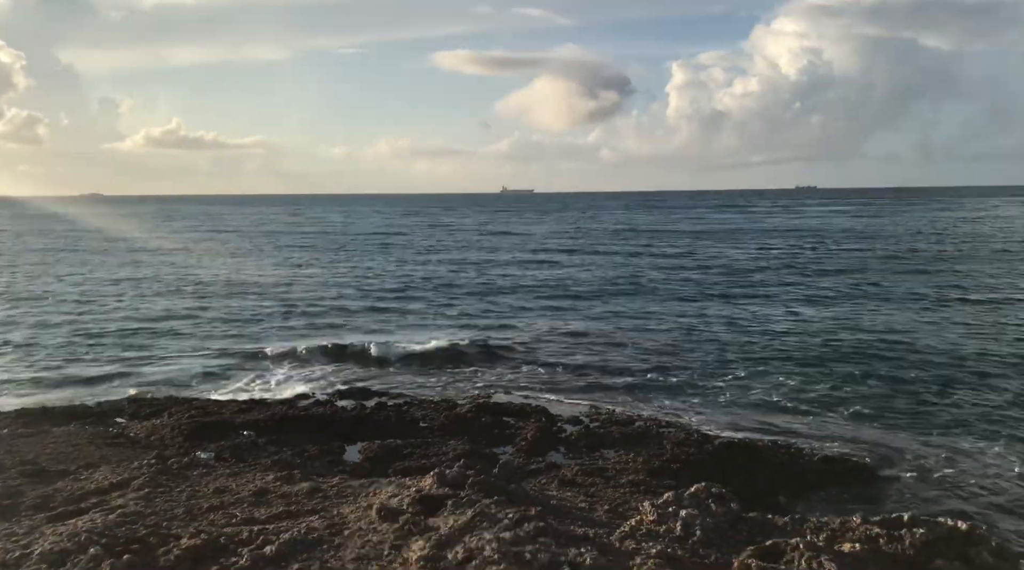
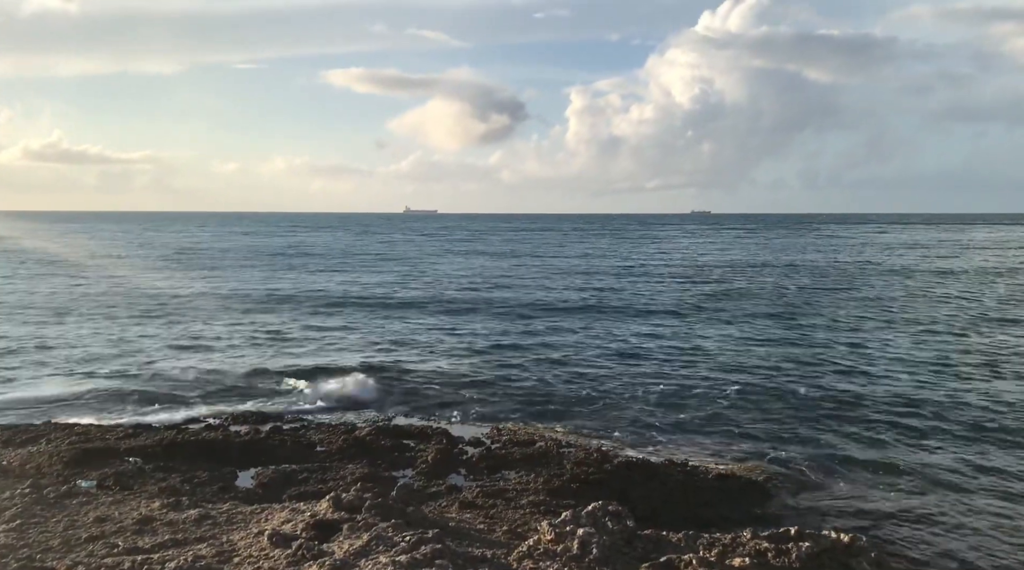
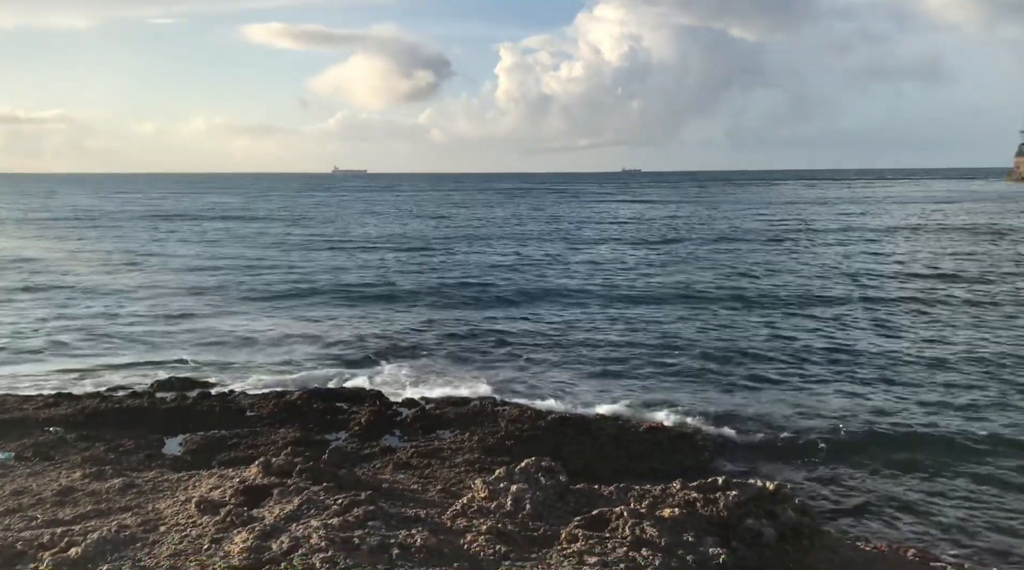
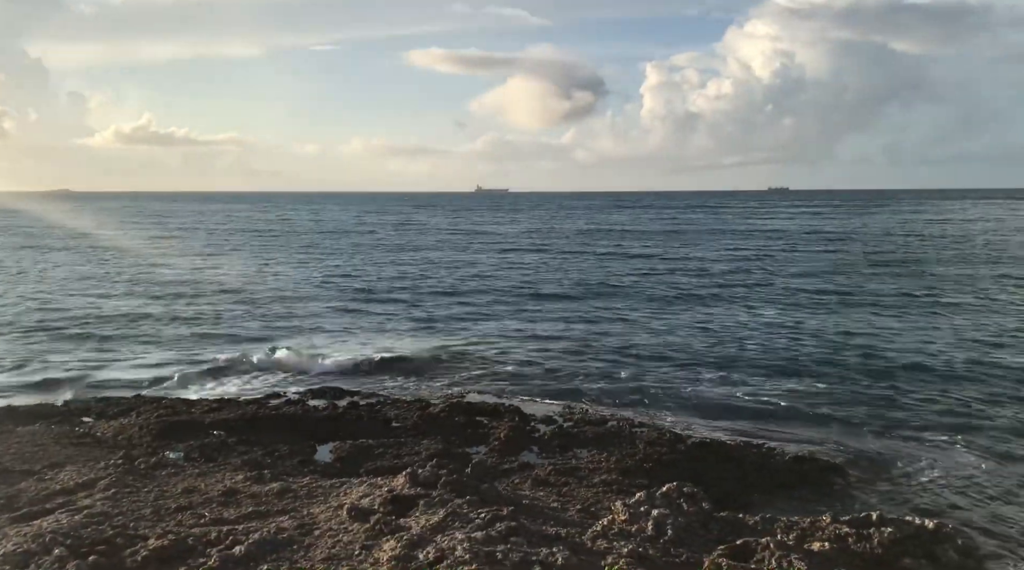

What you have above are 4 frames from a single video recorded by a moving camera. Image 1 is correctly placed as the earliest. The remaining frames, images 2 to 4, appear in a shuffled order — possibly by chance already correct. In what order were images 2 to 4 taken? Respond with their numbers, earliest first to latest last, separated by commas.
4, 2, 3
